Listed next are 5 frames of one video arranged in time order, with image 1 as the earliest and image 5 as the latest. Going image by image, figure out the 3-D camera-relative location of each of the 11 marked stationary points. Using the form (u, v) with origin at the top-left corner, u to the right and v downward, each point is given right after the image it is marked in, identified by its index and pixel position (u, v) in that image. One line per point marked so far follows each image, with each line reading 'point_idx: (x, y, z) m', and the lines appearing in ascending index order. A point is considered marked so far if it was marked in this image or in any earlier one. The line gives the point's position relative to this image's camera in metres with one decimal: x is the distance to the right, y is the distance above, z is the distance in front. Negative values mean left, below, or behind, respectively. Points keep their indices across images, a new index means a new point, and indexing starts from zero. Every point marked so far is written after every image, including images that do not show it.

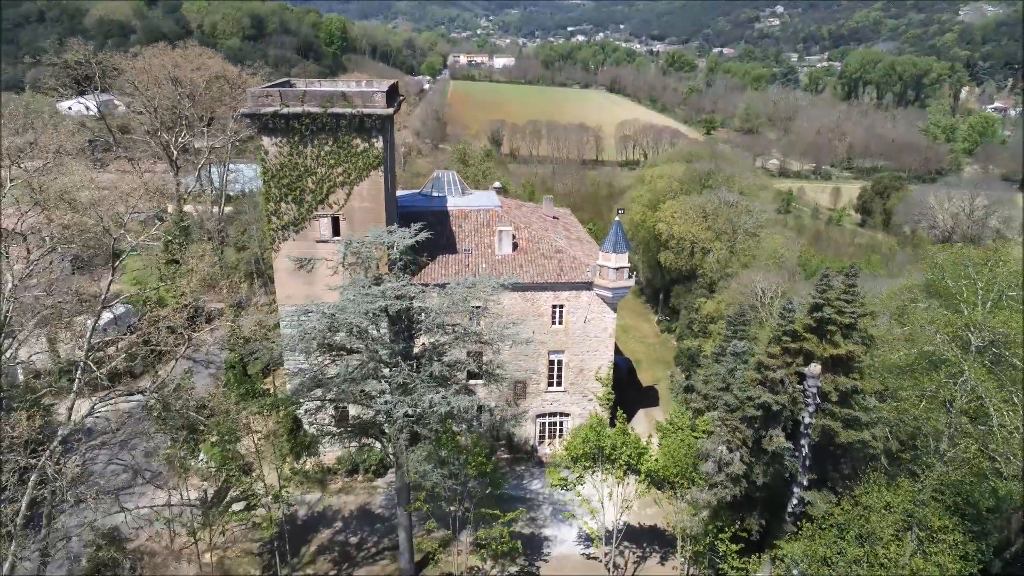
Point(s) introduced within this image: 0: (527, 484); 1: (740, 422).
0: (+0.5, -6.1, +19.5) m
1: (+5.0, -2.8, +14.3) m
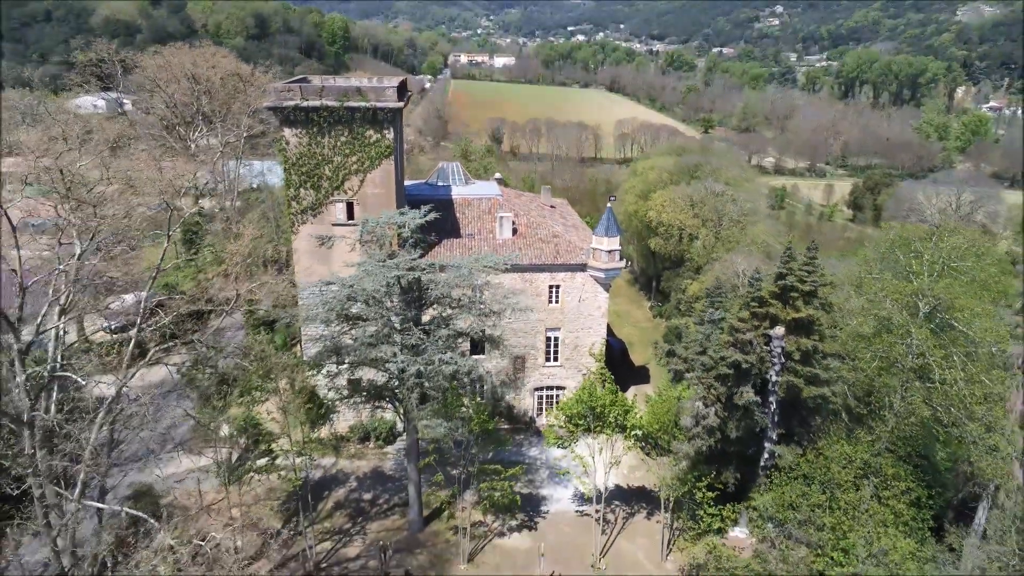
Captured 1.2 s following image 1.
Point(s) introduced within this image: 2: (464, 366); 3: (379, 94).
0: (+0.5, -5.5, +21.1) m
1: (+5.0, -2.2, +15.9) m
2: (-1.2, -1.8, +15.6) m
3: (-4.0, +5.8, +18.9) m
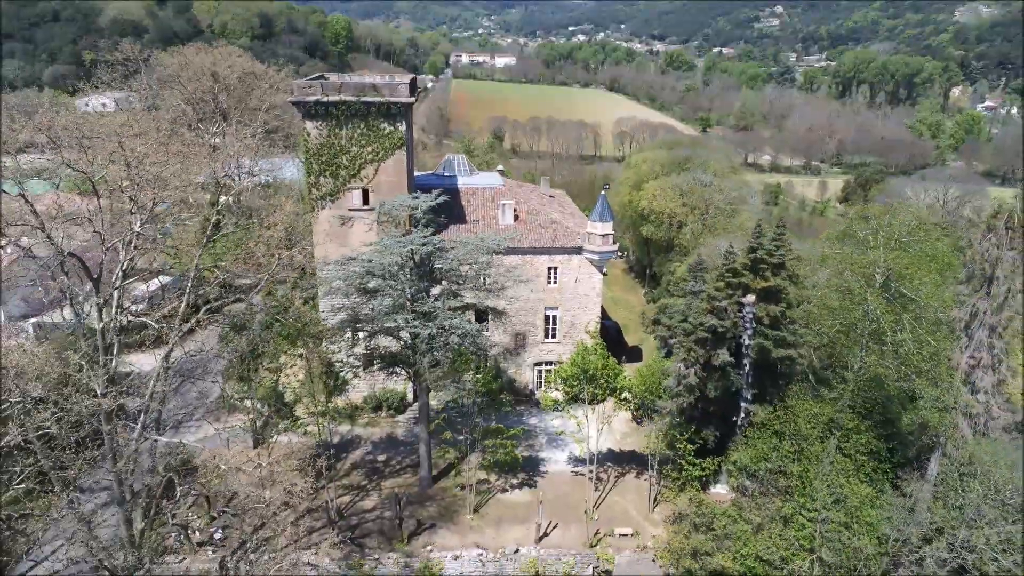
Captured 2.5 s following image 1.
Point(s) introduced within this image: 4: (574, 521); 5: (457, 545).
0: (+0.5, -4.8, +22.9) m
1: (+5.0, -1.5, +17.6) m
2: (-1.1, -1.1, +17.4) m
3: (-3.9, +6.5, +20.6) m
4: (+1.8, -6.8, +18.4) m
5: (-1.5, -7.1, +17.4) m
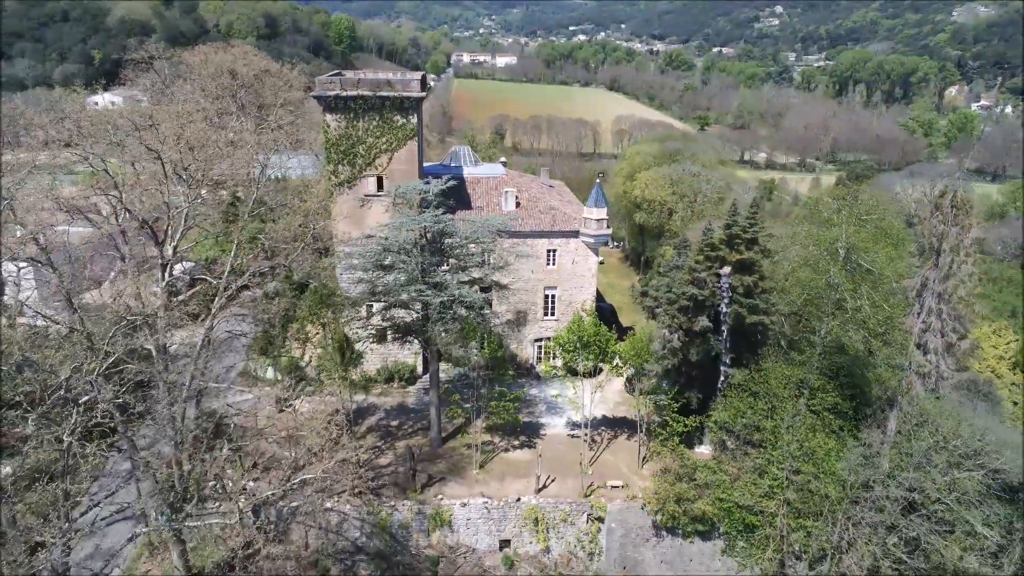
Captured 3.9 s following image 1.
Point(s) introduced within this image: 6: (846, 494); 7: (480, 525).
0: (+0.6, -4.0, +24.8) m
1: (+5.1, -0.8, +19.6) m
2: (-1.1, -0.4, +19.3) m
3: (-3.8, +7.2, +22.5) m
4: (+1.9, -6.0, +20.3) m
5: (-1.4, -6.4, +19.3) m
6: (+9.0, -5.5, +16.9) m
7: (-1.0, -7.2, +19.0) m
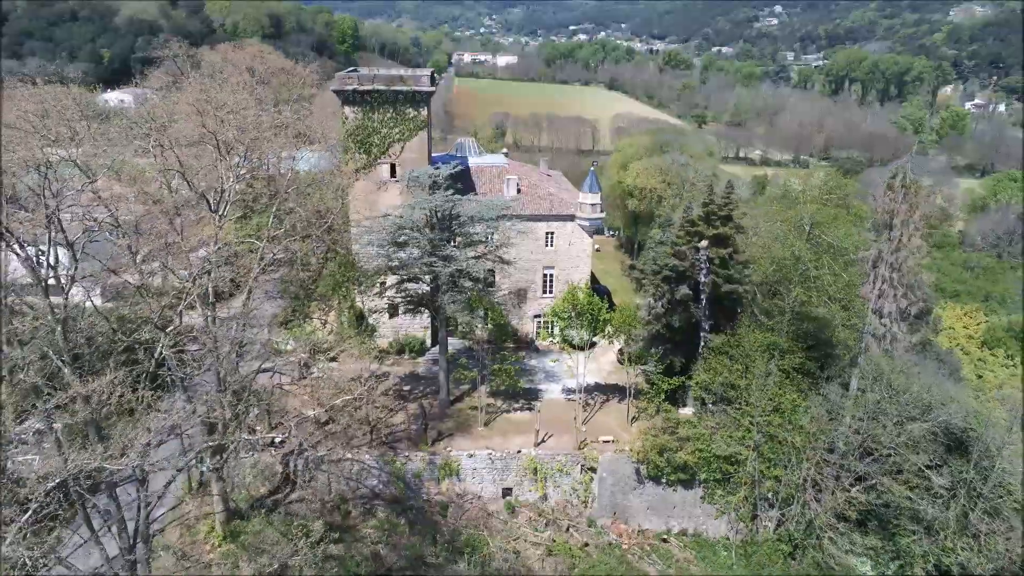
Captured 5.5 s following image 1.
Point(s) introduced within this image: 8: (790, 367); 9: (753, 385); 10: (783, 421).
0: (+0.6, -3.1, +27.0) m
1: (+5.2, +0.1, +21.7) m
2: (-1.0, +0.5, +21.5) m
3: (-3.8, +8.1, +24.7) m
4: (+1.9, -5.2, +22.5) m
5: (-1.4, -5.5, +21.5) m
6: (+9.0, -4.7, +19.1) m
7: (-0.9, -6.3, +21.2) m
8: (+8.7, -2.5, +19.6) m
9: (+7.5, -3.0, +19.7) m
10: (+8.3, -4.1, +19.3) m
